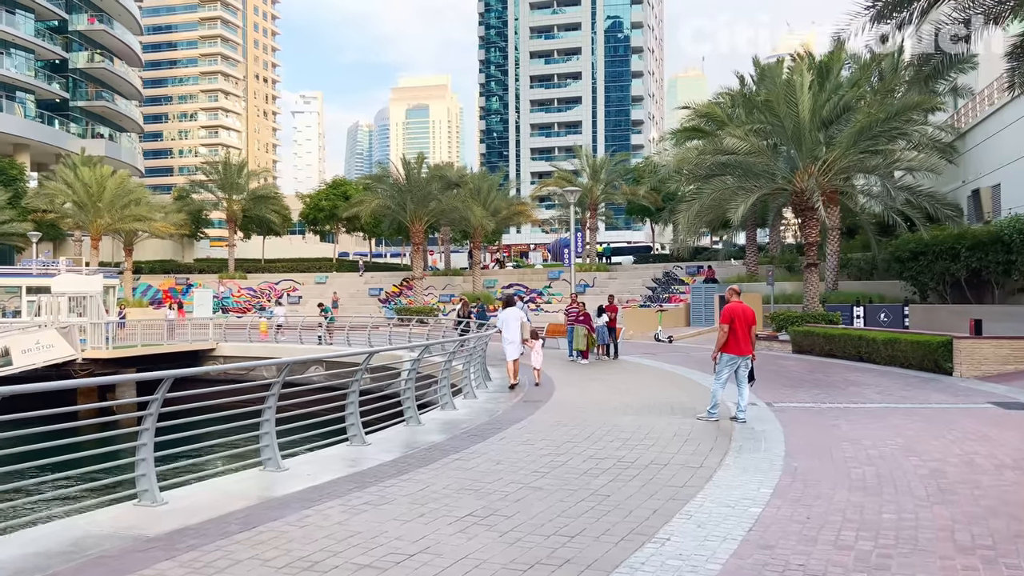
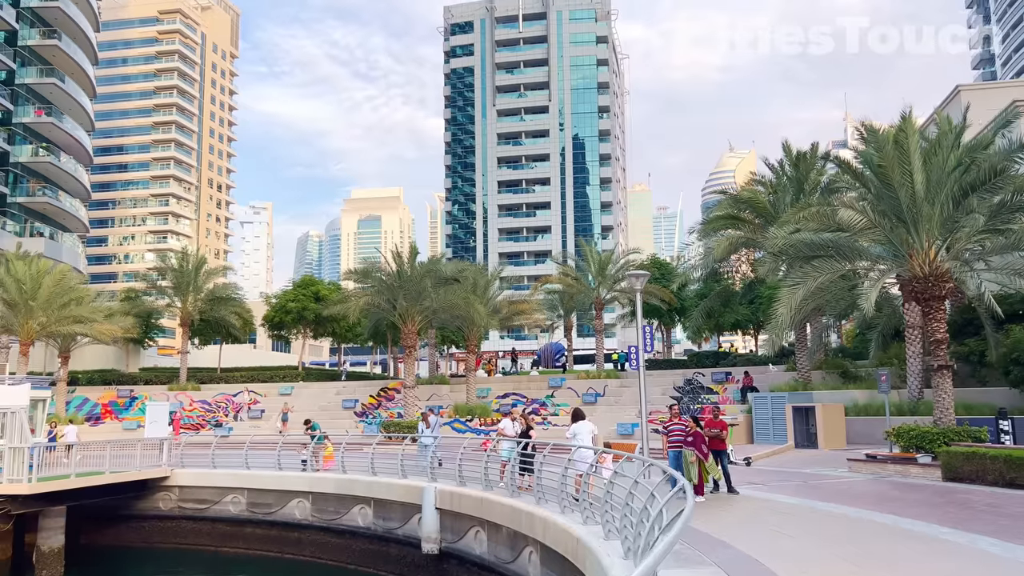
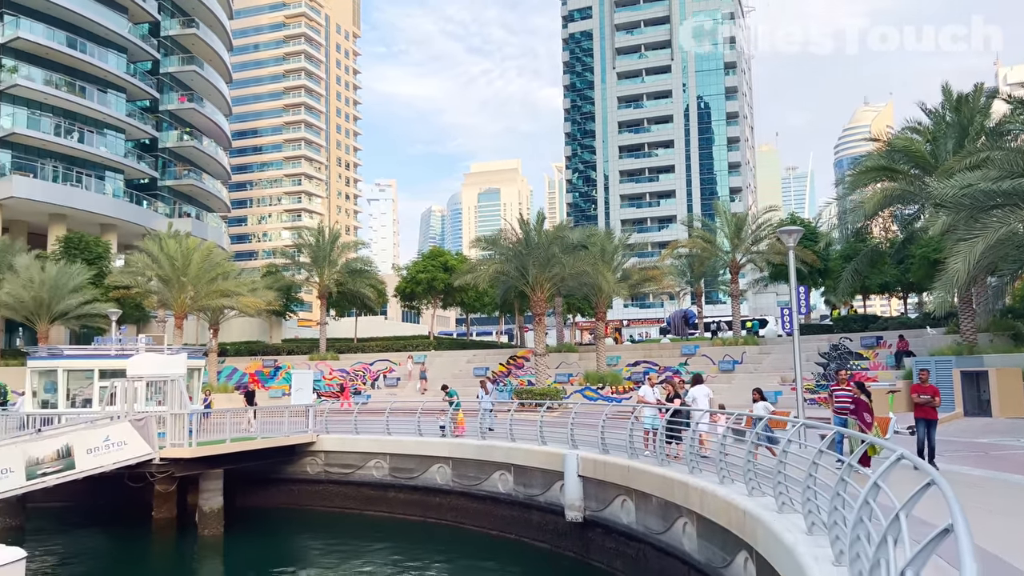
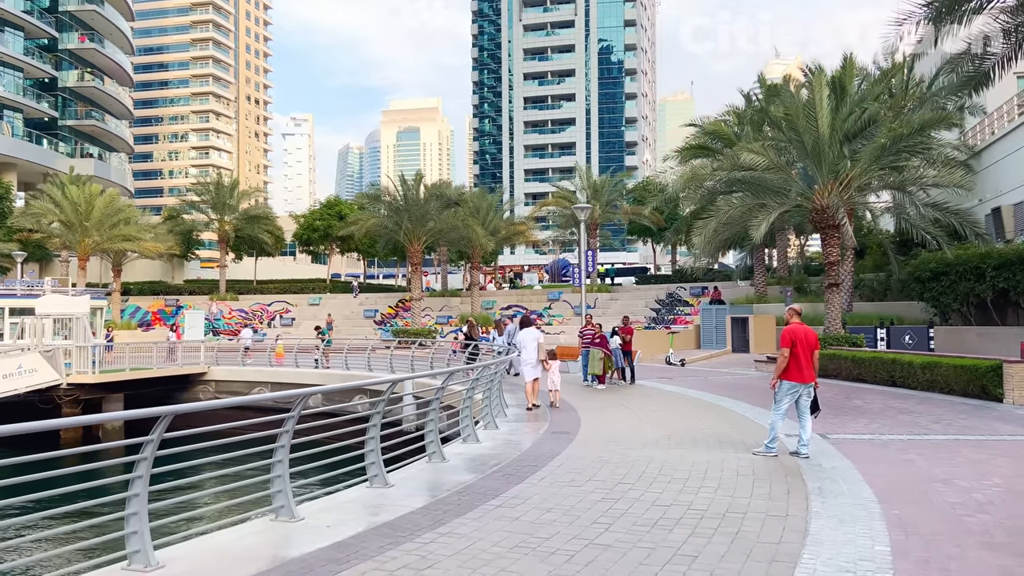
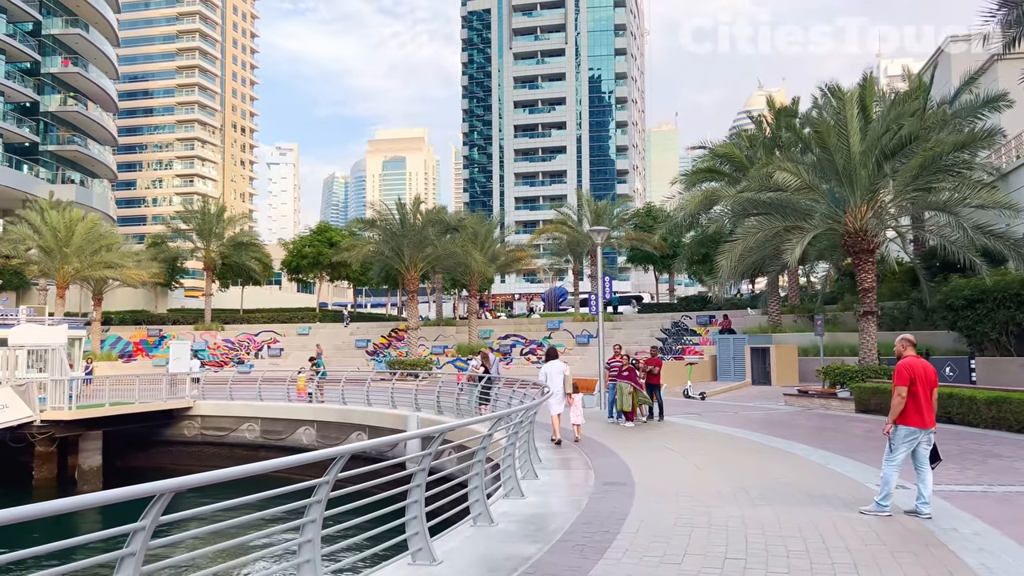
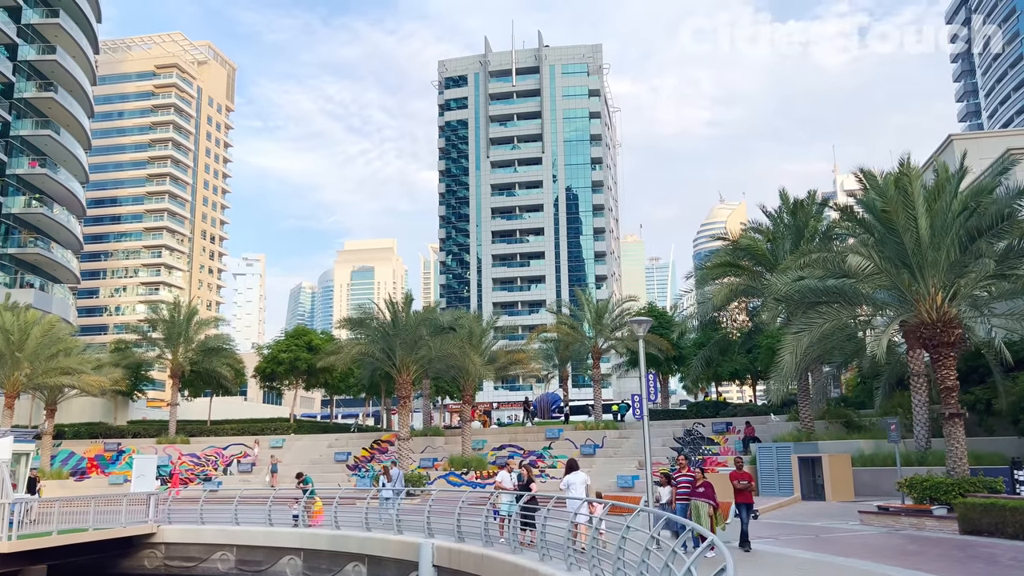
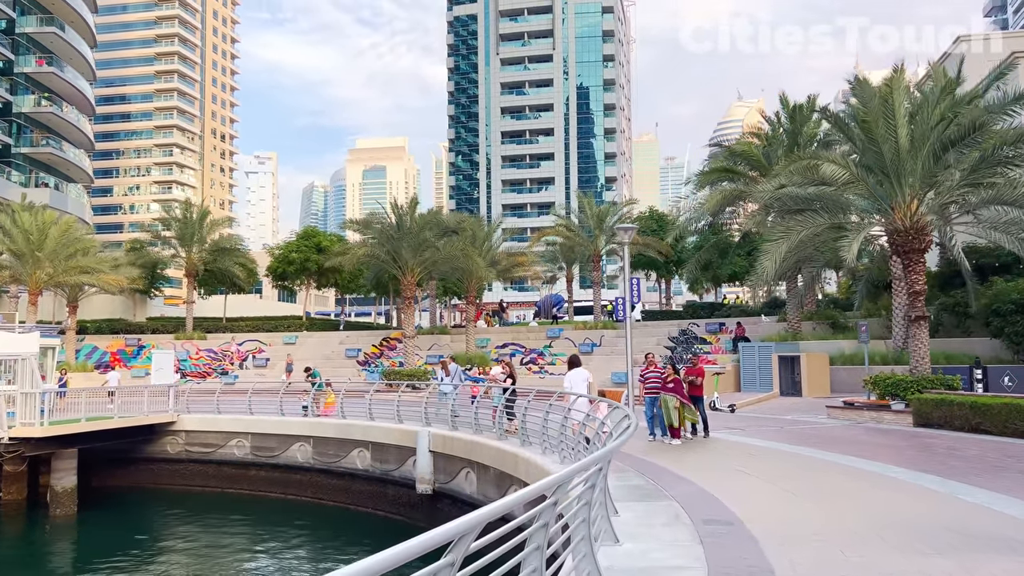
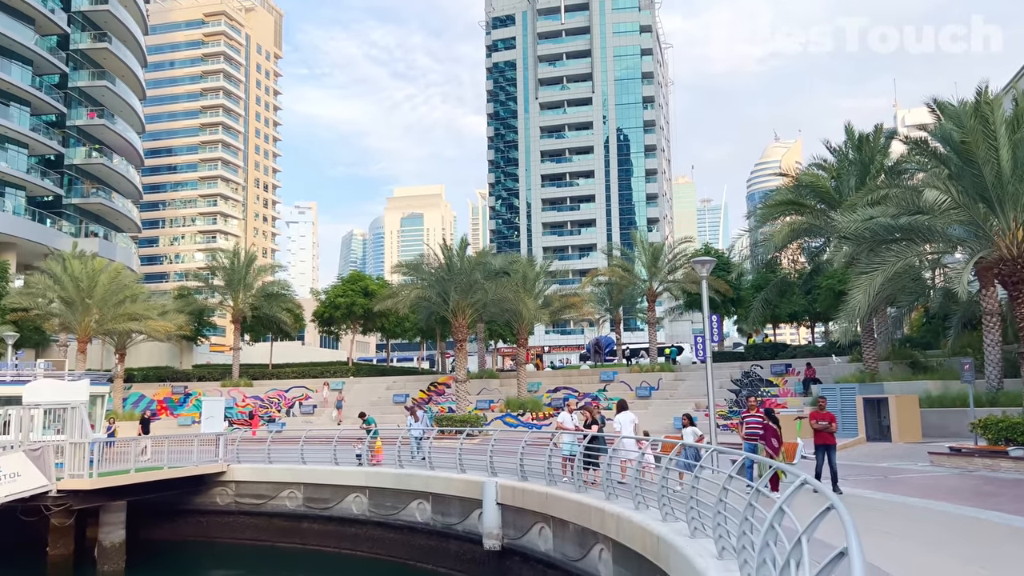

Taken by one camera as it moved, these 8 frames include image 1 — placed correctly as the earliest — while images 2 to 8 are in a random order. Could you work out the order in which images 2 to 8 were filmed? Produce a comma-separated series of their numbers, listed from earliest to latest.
4, 5, 7, 2, 6, 8, 3
